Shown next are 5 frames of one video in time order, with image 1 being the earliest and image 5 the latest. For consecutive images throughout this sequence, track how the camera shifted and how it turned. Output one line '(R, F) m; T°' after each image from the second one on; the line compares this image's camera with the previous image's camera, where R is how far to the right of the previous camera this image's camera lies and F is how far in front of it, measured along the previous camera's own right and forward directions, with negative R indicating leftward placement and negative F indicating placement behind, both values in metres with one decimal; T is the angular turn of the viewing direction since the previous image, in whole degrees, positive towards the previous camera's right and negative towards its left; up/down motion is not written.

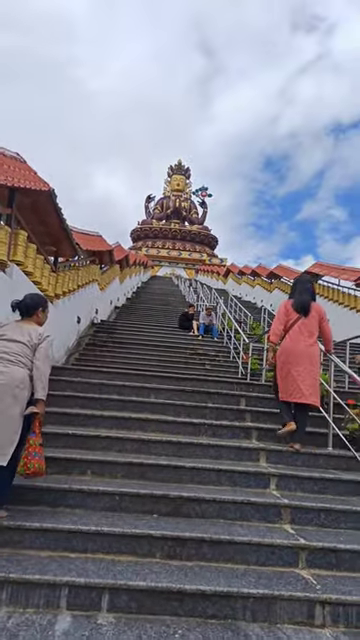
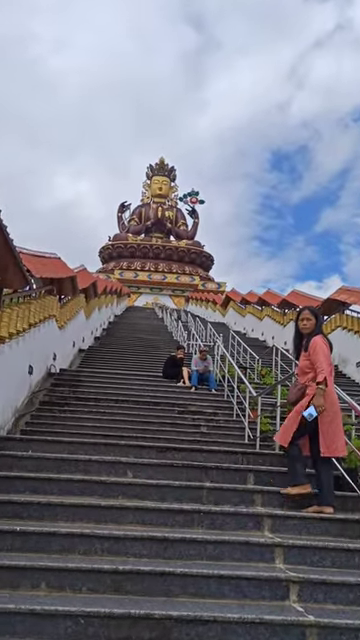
(-0.1, +1.9) m; +2°
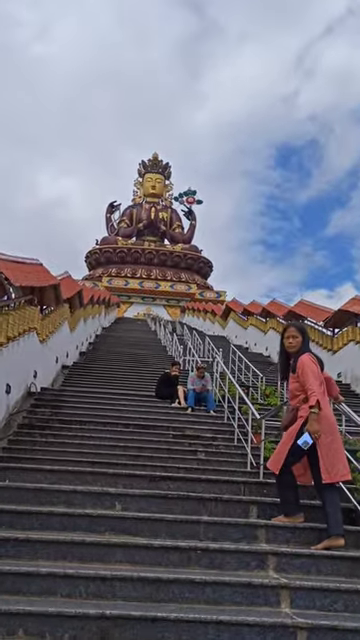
(0.0, +0.6) m; 0°
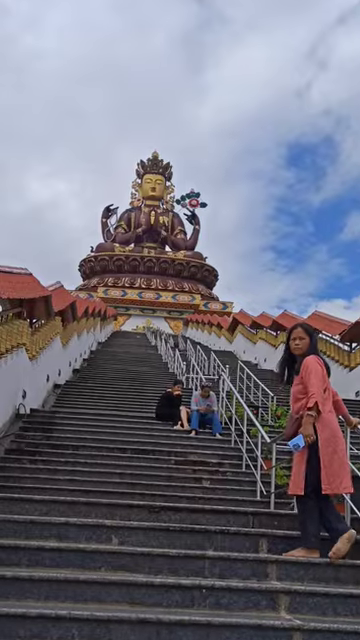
(0.0, +0.4) m; 0°
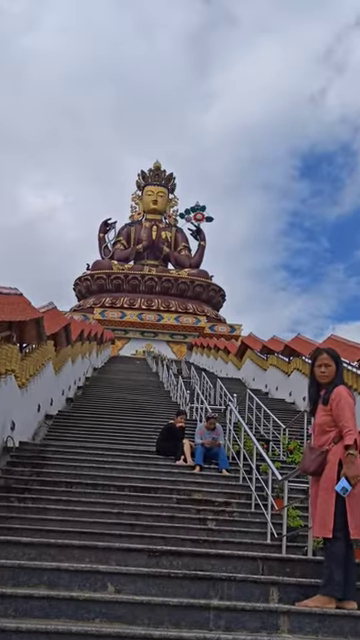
(0.0, +0.4) m; 0°
